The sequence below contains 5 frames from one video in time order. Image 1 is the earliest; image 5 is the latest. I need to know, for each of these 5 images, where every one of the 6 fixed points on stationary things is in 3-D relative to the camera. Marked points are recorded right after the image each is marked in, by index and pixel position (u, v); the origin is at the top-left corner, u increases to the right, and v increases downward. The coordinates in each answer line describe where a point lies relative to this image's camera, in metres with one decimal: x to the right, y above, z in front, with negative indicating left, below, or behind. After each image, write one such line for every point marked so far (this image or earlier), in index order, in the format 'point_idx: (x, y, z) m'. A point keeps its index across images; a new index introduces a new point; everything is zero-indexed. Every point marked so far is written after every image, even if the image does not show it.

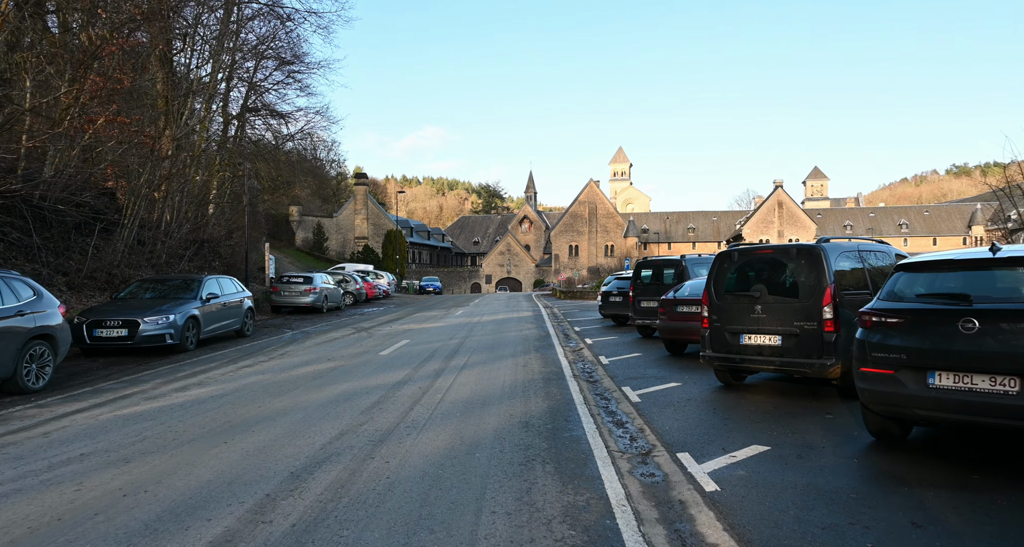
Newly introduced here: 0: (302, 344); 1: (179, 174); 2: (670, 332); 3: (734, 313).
0: (-4.8, -1.6, +13.2) m
1: (-11.4, +3.4, +19.8) m
2: (+3.2, -1.2, +11.8) m
3: (+3.1, -0.6, +8.1) m
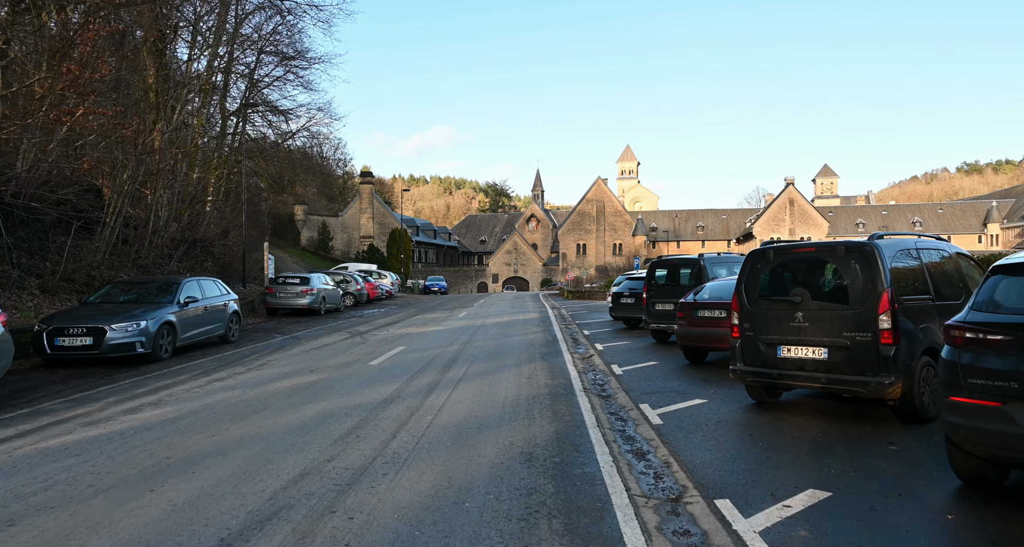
0: (-4.7, -1.6, +12.2) m
1: (-11.3, +3.4, +18.9) m
2: (+3.3, -1.2, +10.7) m
3: (+3.1, -0.6, +7.0) m
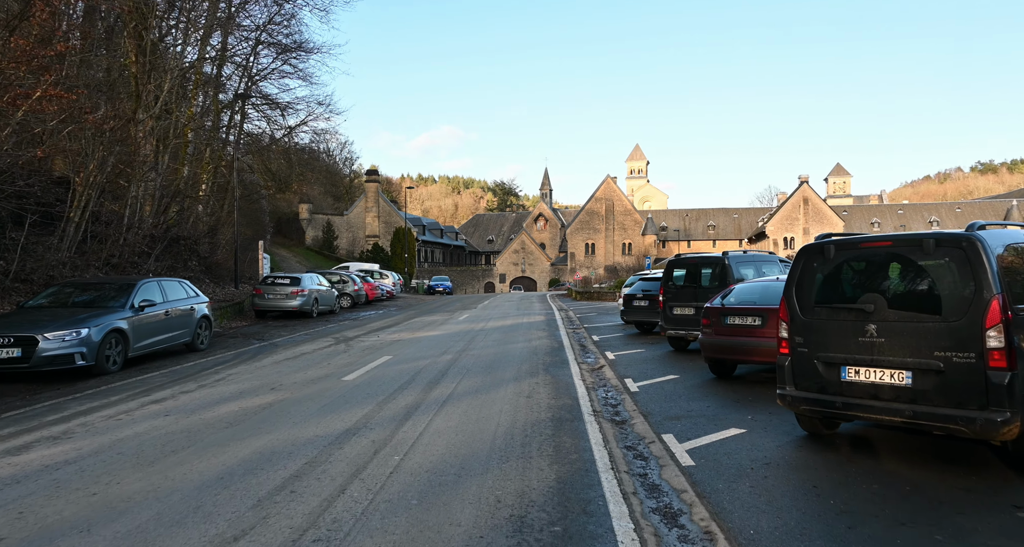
0: (-4.7, -1.6, +10.8) m
1: (-11.2, +3.4, +17.6) m
2: (+3.2, -1.2, +9.2) m
3: (+3.0, -0.6, +5.5) m
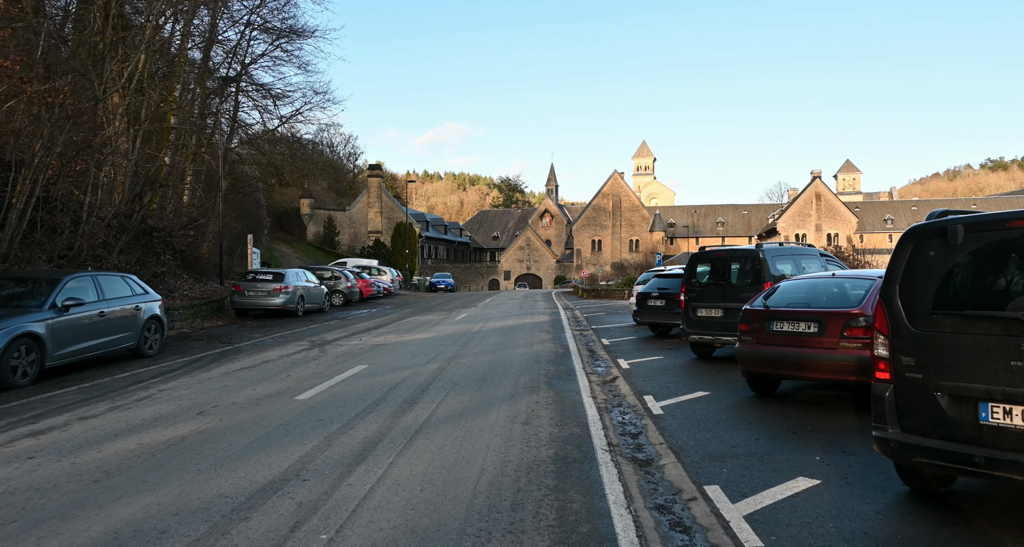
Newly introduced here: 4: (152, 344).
0: (-4.7, -1.5, +9.1) m
1: (-11.2, +3.5, +16.0) m
2: (+3.2, -1.2, +7.5) m
3: (+2.9, -0.5, +3.7) m
4: (-6.5, -1.3, +10.5) m
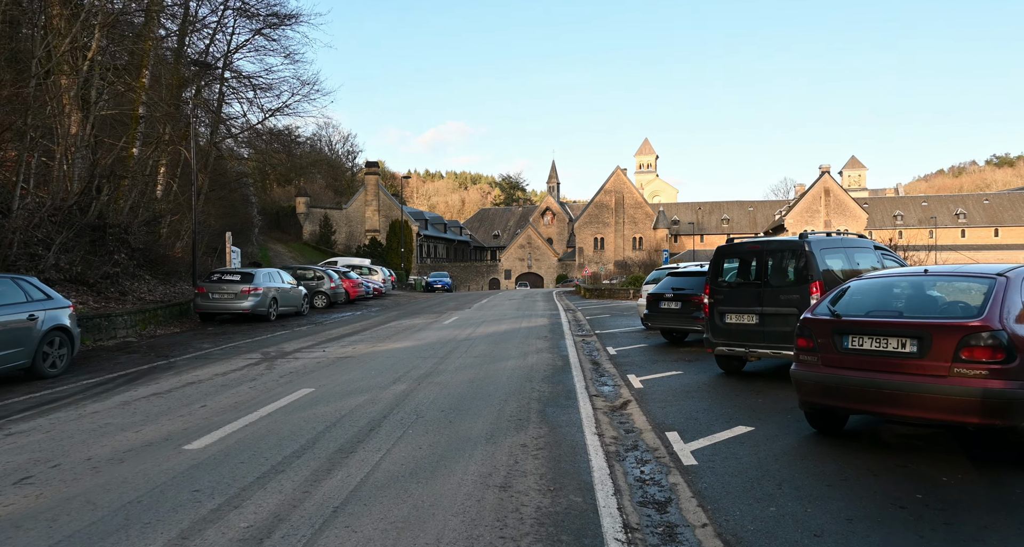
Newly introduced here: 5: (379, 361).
0: (-4.9, -1.5, +7.2) m
1: (-11.4, +3.5, +14.0) m
2: (+2.9, -1.1, +5.5) m
3: (+2.7, -0.5, +1.7) m
4: (-6.7, -1.3, +8.6) m
5: (-2.4, -1.6, +10.4) m
